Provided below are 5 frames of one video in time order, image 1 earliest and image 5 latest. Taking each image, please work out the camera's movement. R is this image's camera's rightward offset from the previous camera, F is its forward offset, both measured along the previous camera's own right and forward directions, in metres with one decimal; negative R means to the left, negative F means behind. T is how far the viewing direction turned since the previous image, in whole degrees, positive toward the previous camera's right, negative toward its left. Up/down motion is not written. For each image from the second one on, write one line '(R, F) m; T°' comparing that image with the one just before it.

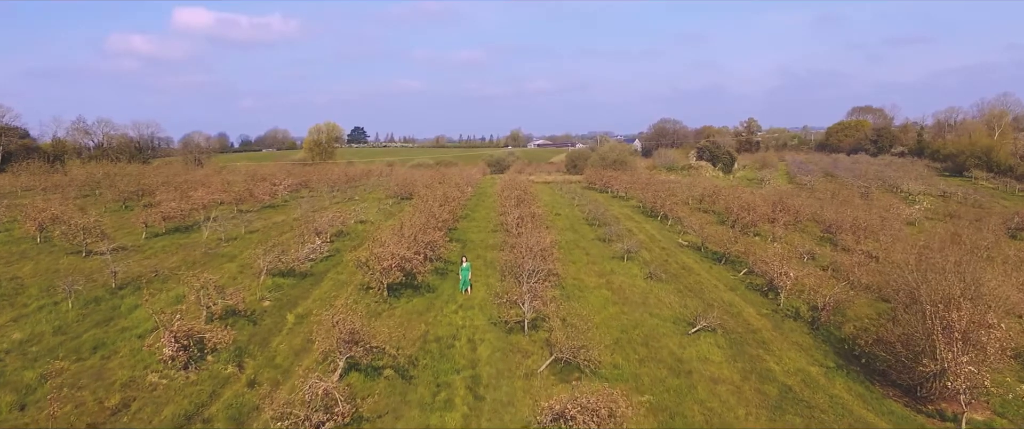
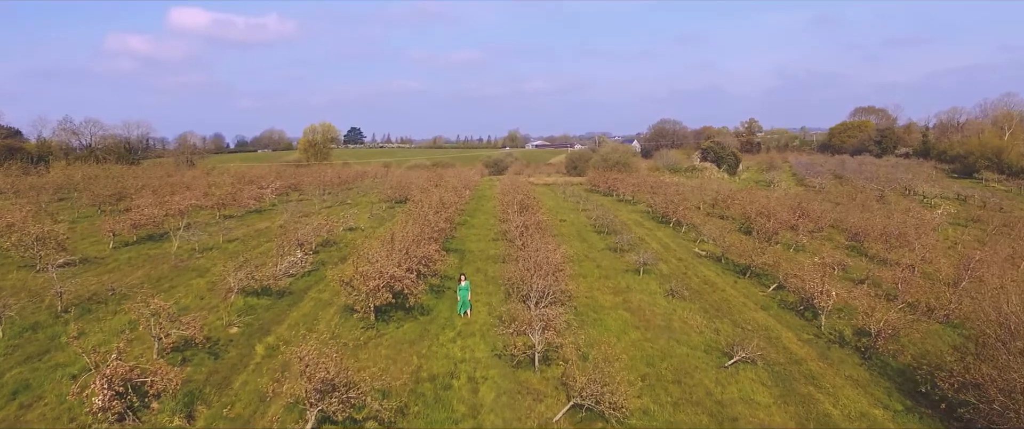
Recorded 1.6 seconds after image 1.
(-0.3, +2.8) m; 0°
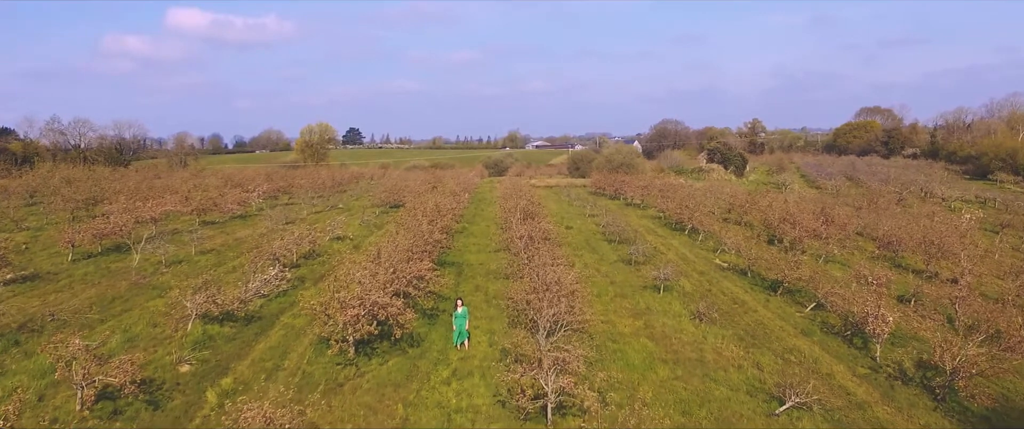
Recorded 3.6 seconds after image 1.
(-0.2, +2.9) m; 0°
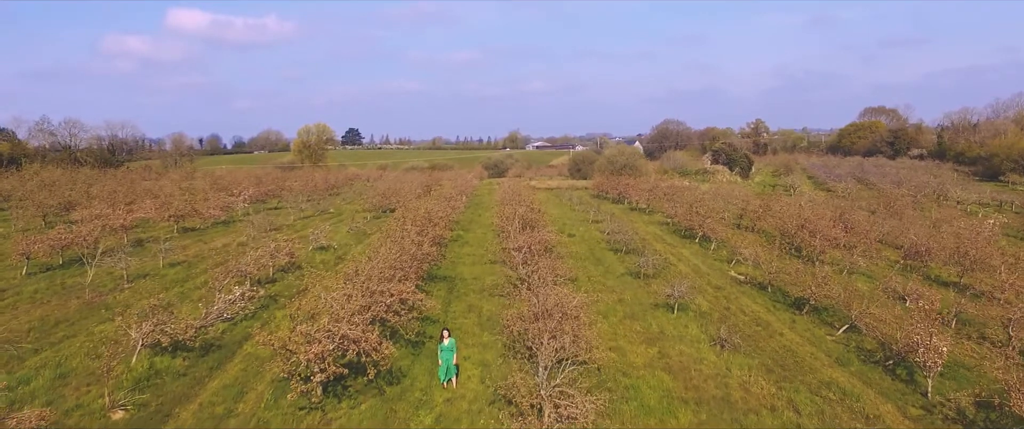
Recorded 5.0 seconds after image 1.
(+0.2, +2.3) m; 0°
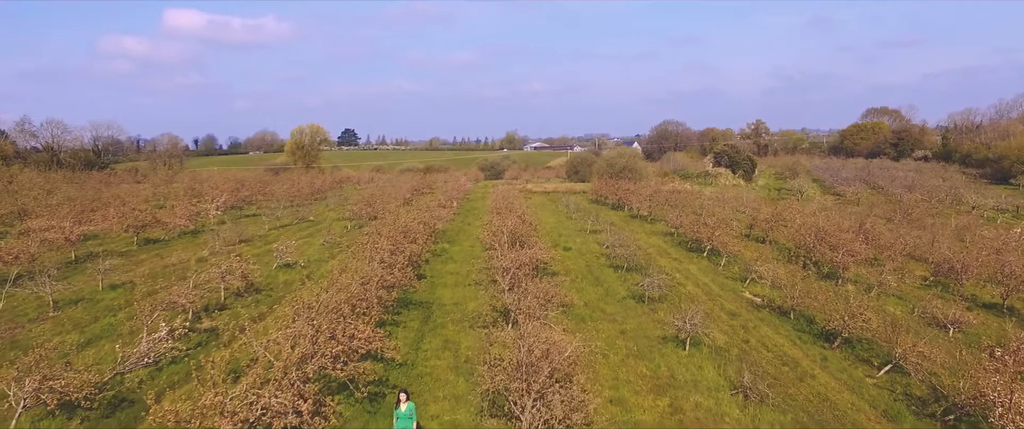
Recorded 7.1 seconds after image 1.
(+0.5, +3.0) m; 0°
